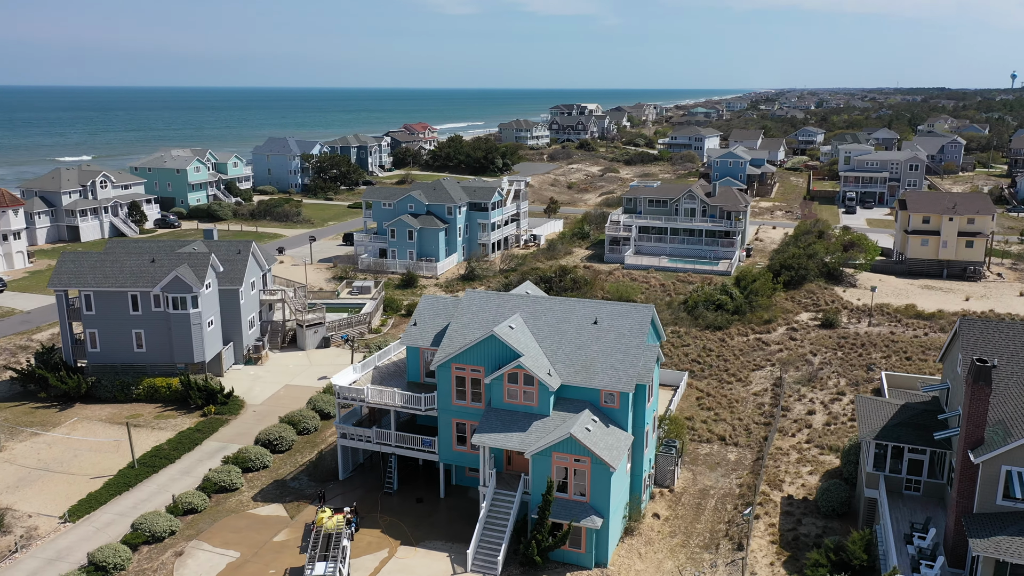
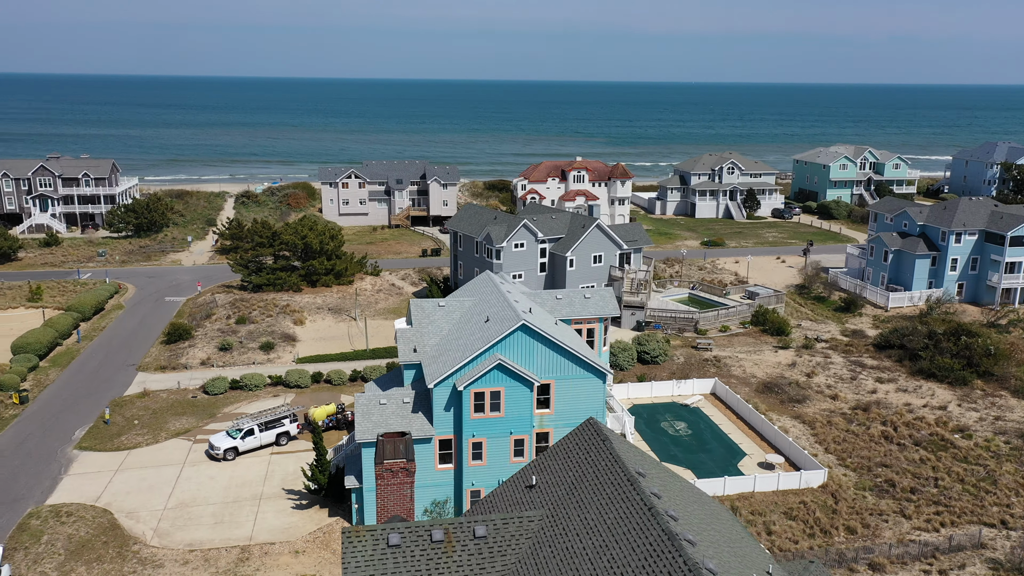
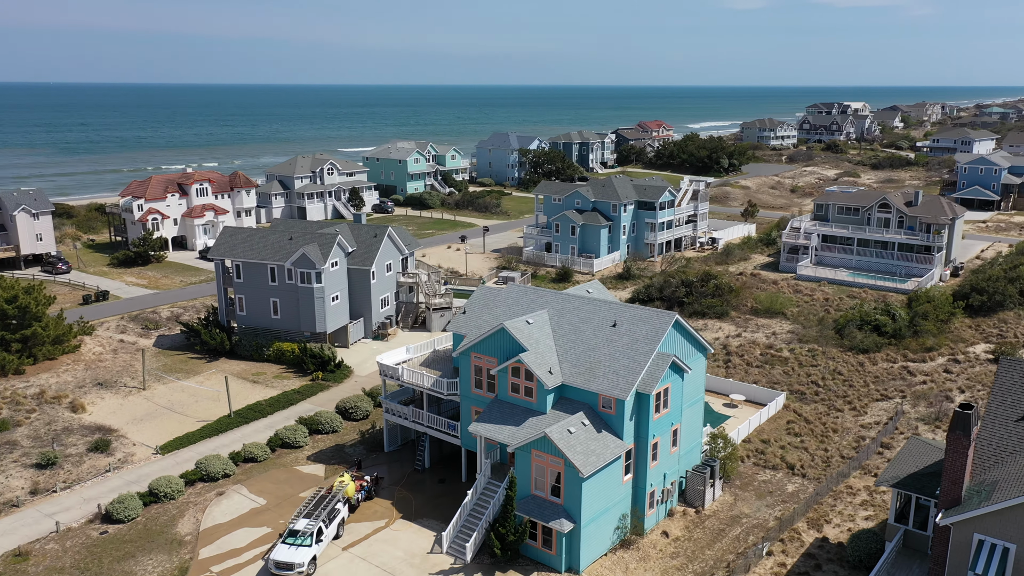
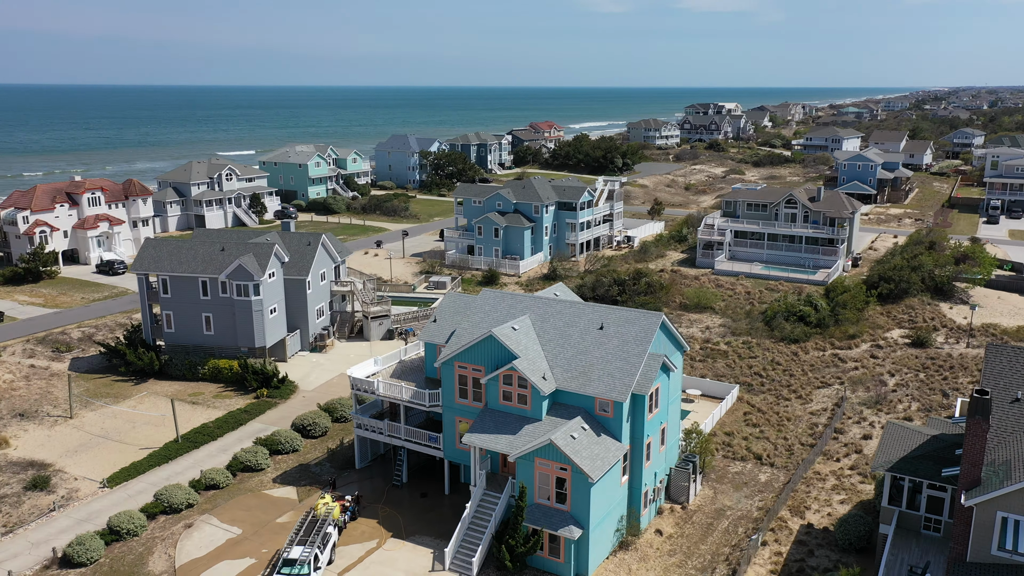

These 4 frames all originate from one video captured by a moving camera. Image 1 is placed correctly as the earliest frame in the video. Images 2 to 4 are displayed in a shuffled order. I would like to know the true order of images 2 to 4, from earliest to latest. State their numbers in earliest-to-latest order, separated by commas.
4, 3, 2
